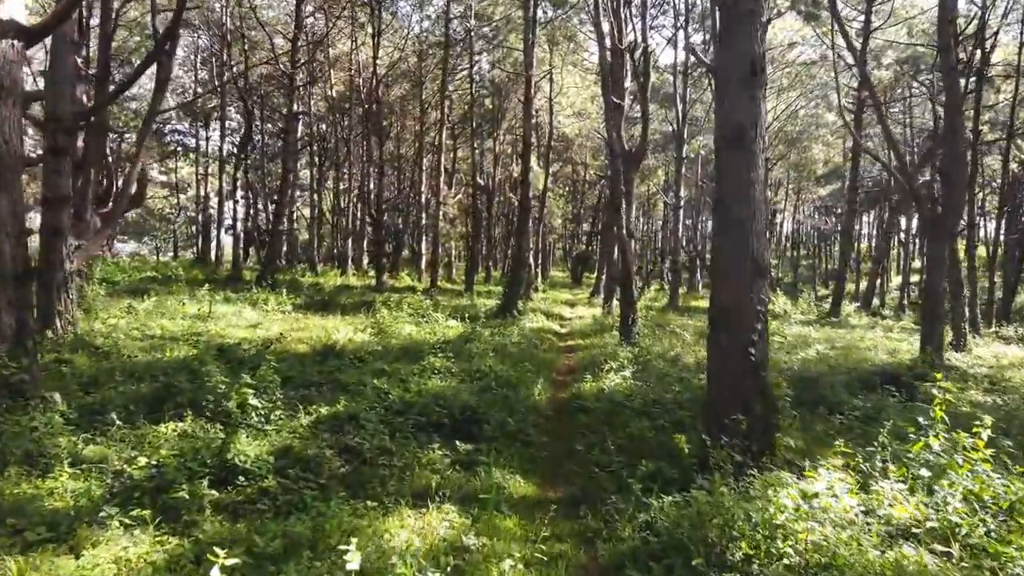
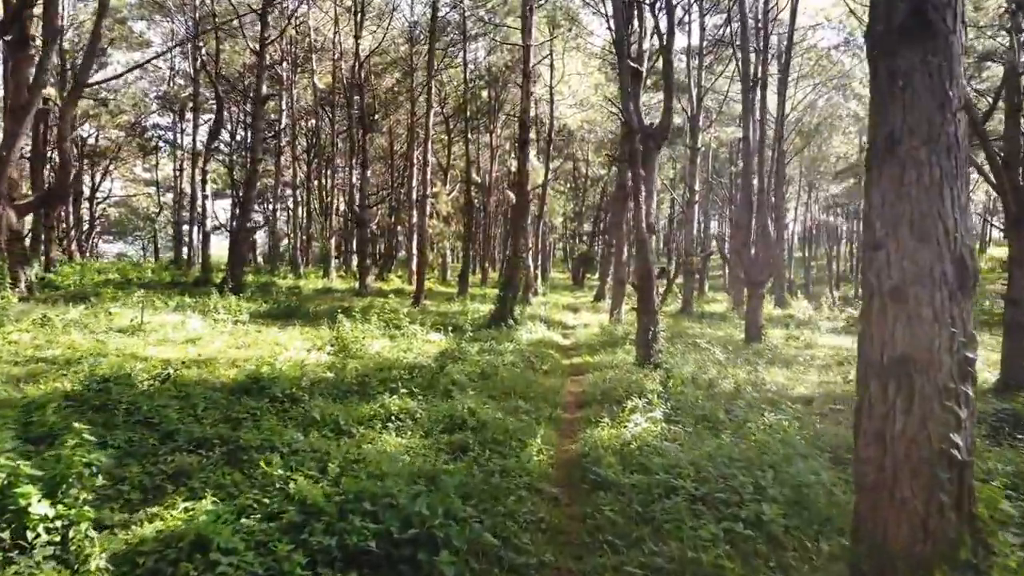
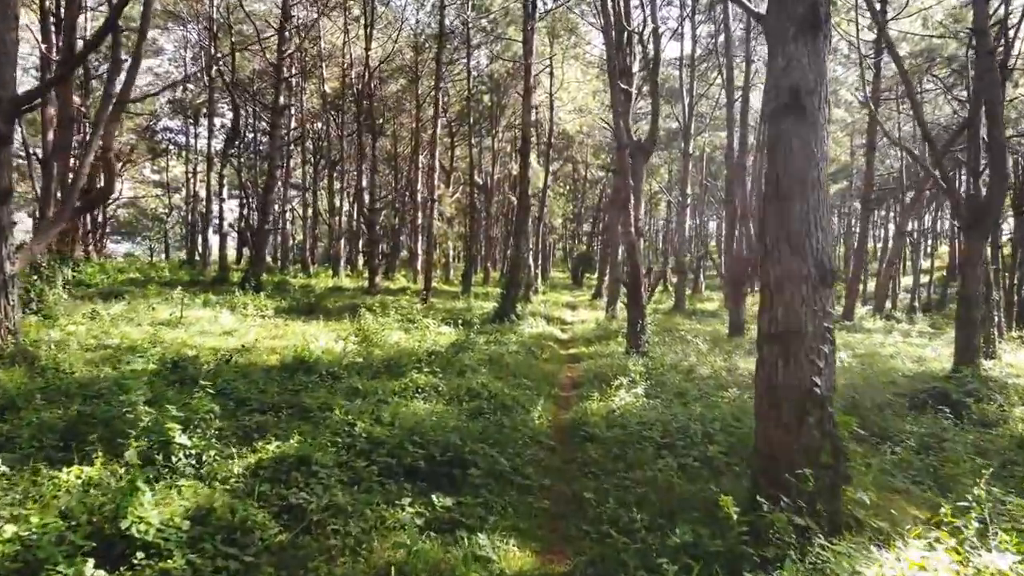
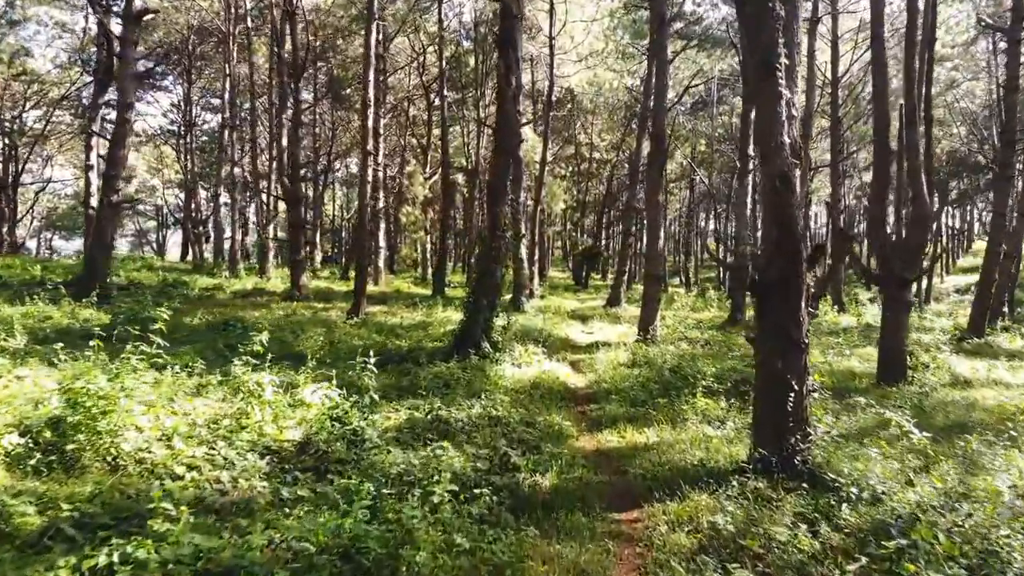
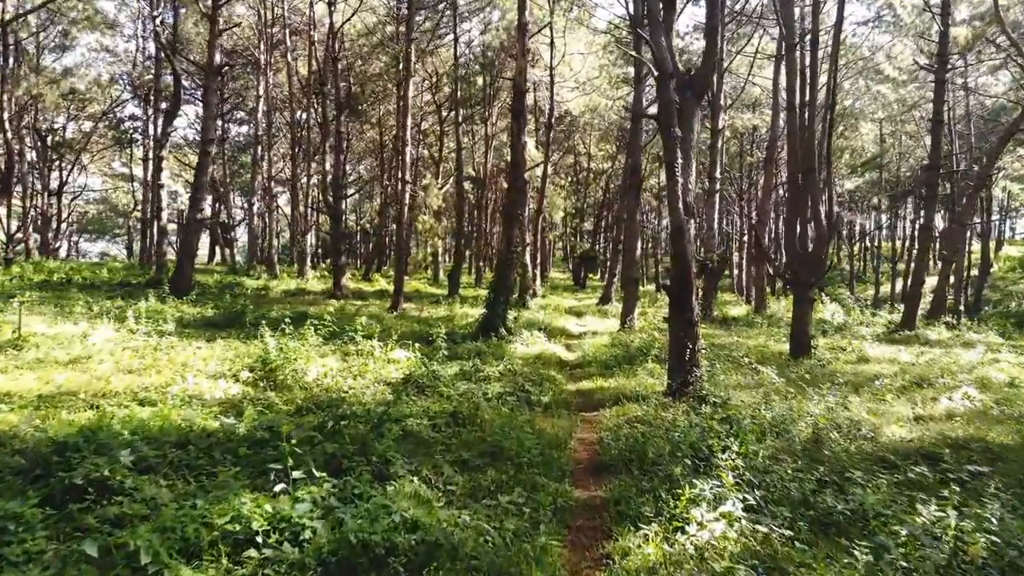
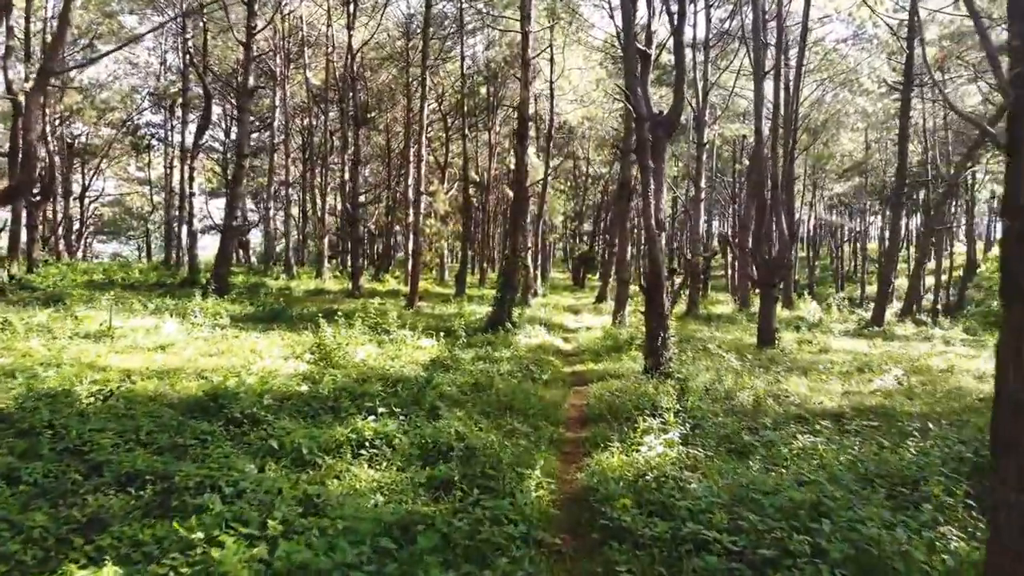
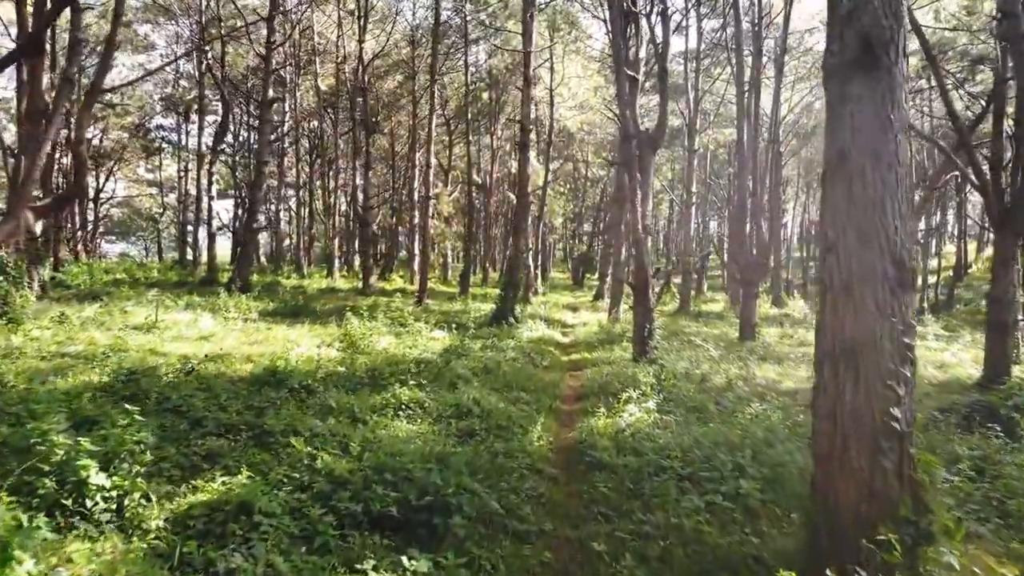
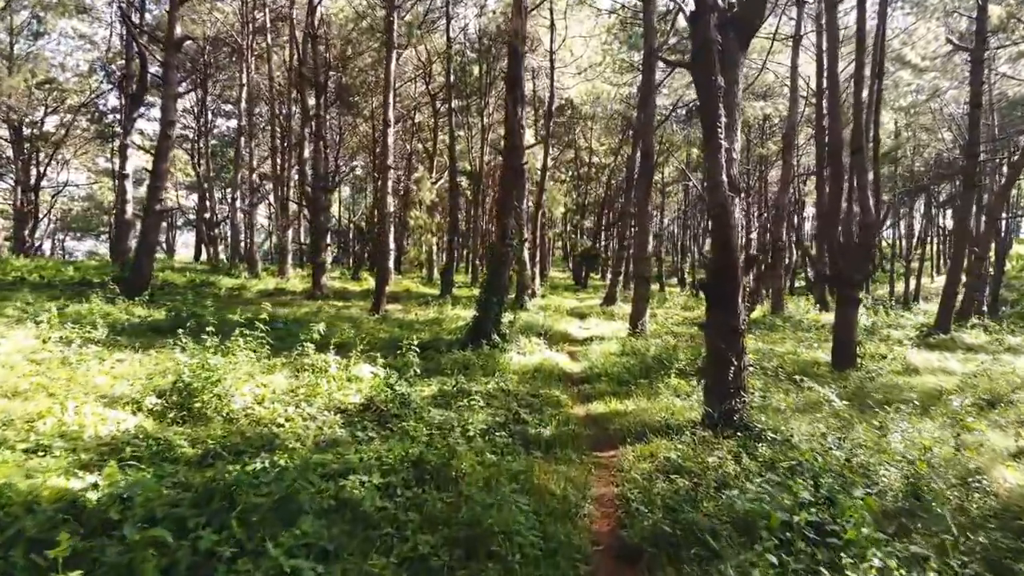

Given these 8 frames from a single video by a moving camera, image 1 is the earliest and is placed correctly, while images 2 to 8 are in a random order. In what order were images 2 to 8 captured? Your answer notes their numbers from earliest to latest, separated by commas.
3, 7, 2, 6, 5, 8, 4
